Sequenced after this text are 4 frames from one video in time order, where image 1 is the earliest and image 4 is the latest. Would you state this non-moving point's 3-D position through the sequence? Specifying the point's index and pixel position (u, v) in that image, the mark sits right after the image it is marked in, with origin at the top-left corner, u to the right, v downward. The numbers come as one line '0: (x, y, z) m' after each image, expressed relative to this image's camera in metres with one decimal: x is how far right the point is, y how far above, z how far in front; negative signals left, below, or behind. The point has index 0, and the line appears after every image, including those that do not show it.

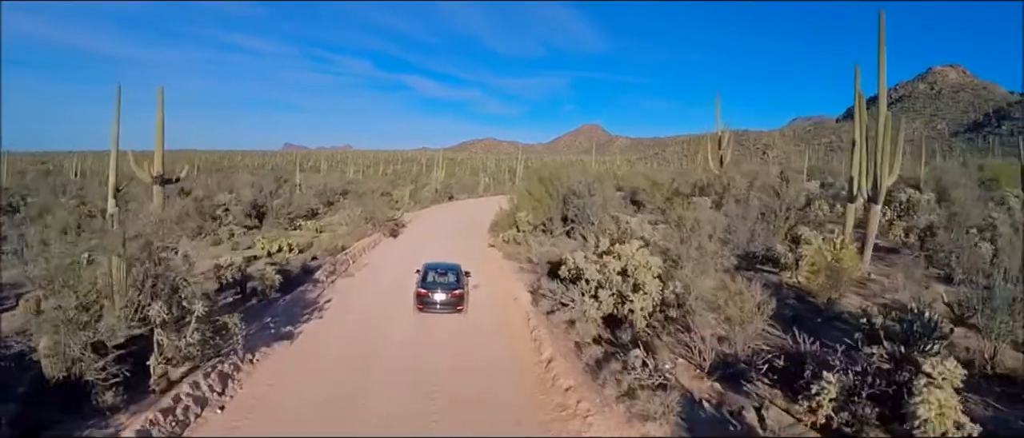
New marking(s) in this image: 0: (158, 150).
0: (-9.0, +1.8, +15.6) m
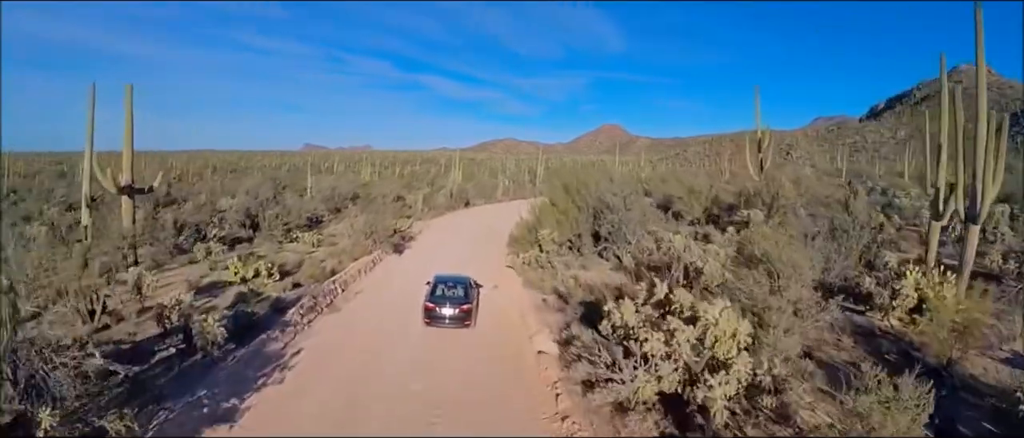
0: (-8.5, +1.5, +13.7) m
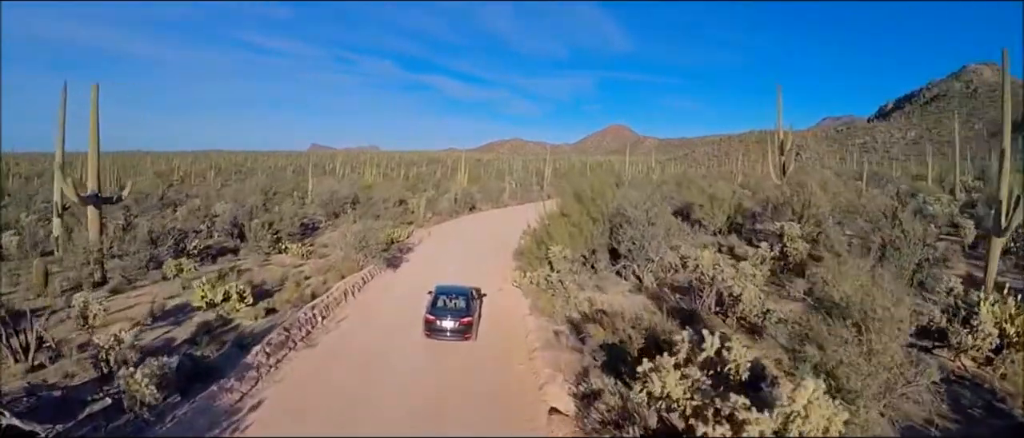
0: (-8.4, +1.3, +12.4) m
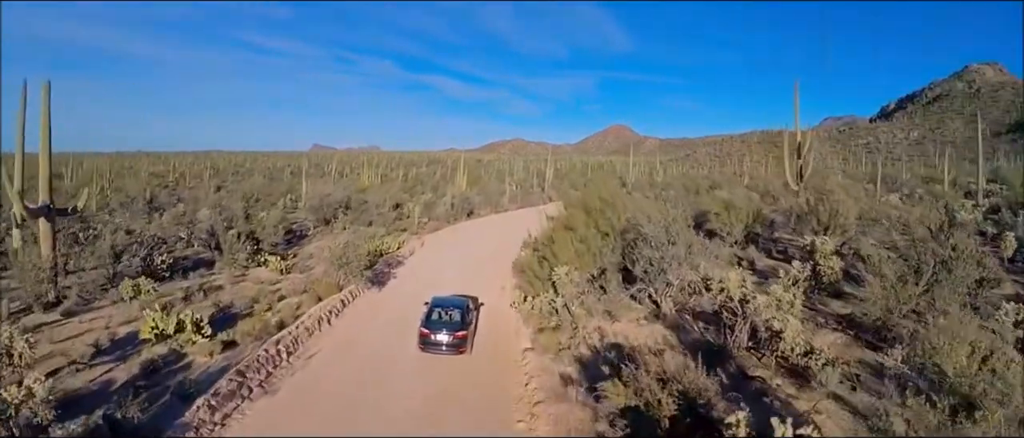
0: (-8.4, +1.0, +11.1) m
